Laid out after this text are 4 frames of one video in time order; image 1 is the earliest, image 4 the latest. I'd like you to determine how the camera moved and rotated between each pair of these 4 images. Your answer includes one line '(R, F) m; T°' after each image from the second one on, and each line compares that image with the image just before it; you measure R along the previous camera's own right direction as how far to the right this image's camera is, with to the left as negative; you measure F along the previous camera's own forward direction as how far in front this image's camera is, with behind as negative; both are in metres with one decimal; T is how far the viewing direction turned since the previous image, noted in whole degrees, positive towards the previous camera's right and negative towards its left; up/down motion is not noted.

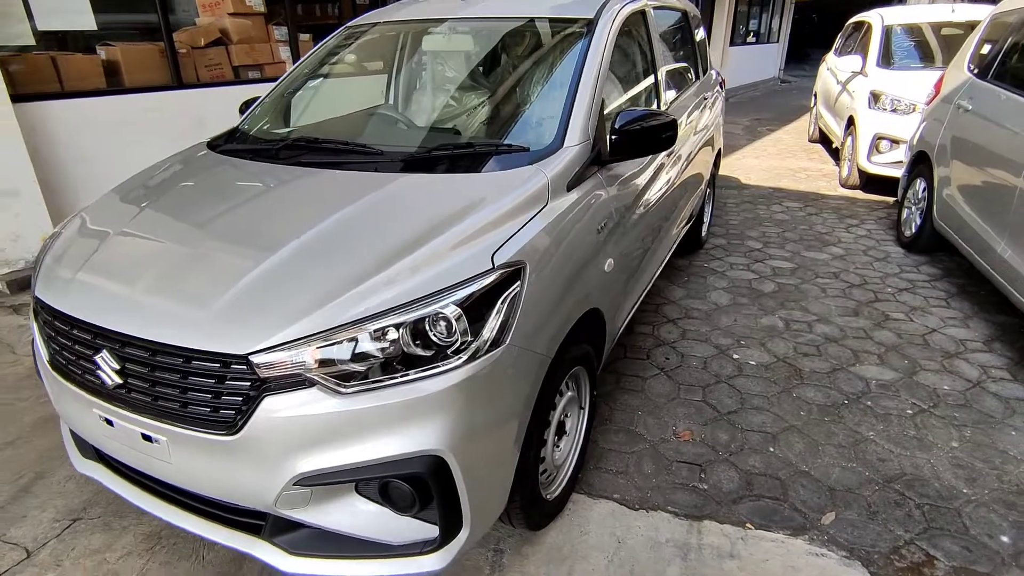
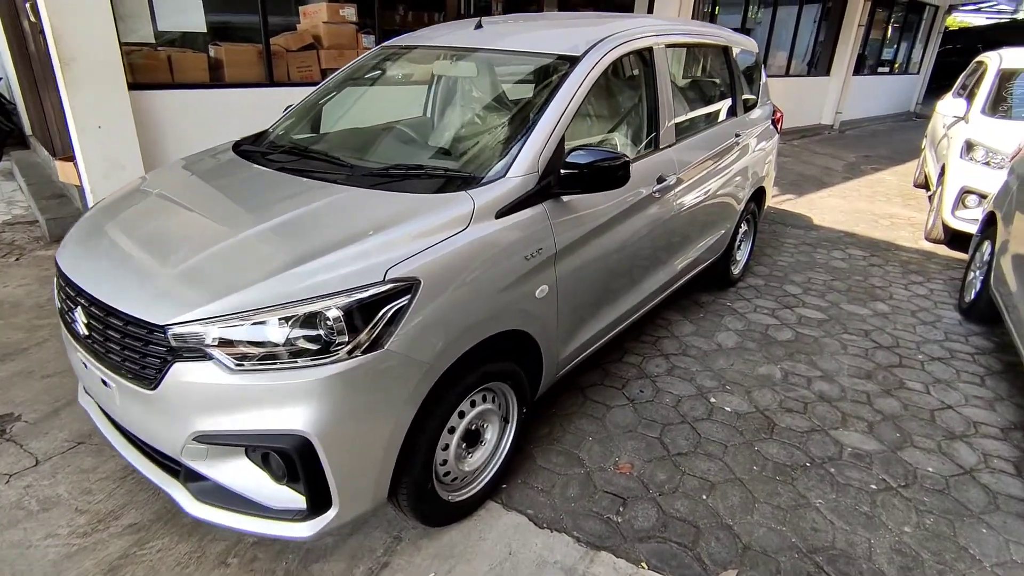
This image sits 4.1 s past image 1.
(+0.6, -0.1) m; -10°
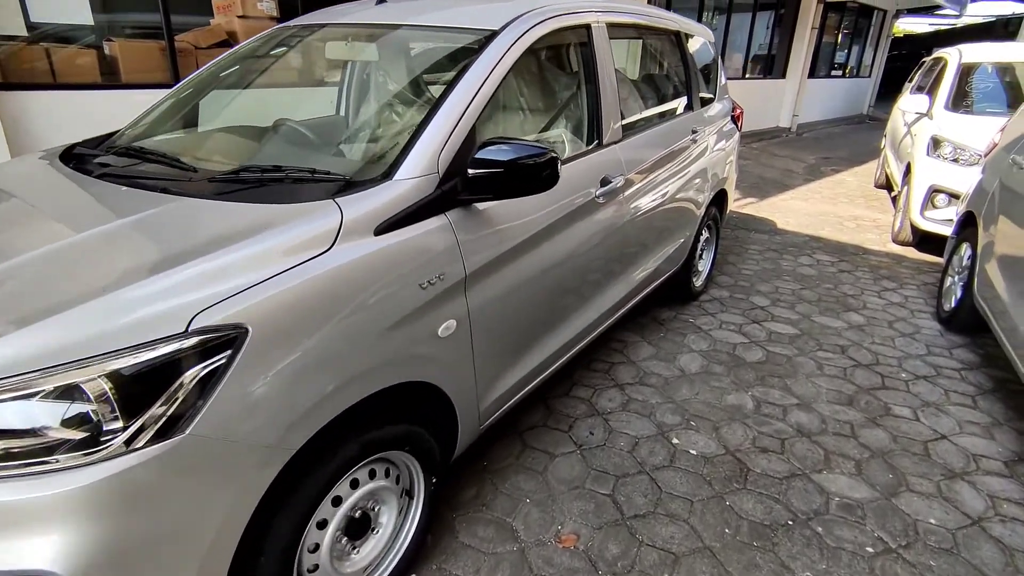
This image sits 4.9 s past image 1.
(+0.2, +0.5) m; +3°
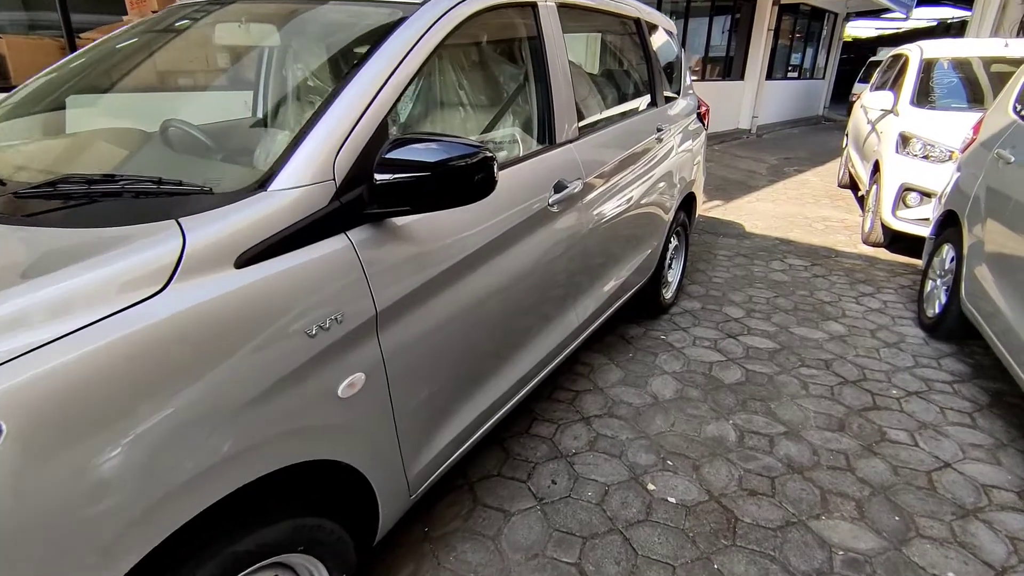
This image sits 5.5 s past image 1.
(+0.1, +0.4) m; +3°
